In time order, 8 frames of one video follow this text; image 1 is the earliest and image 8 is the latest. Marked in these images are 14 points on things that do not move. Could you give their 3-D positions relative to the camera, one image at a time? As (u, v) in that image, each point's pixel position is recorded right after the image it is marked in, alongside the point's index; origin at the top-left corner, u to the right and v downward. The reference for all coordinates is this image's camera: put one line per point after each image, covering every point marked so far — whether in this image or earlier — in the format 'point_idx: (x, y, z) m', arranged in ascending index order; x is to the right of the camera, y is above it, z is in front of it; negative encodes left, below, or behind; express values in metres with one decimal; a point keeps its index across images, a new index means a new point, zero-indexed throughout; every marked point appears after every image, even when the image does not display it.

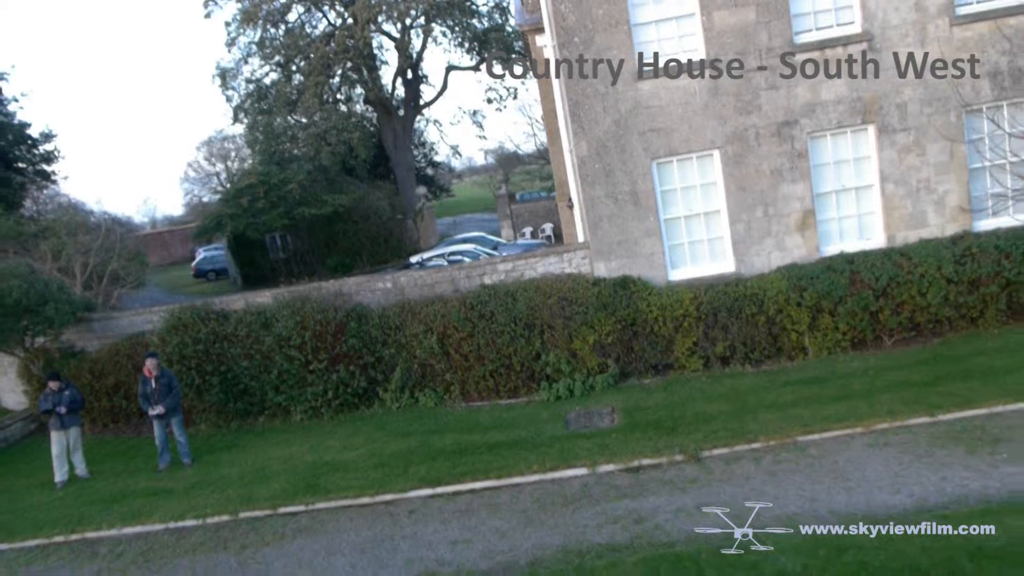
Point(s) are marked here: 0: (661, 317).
0: (+2.3, -0.5, +13.1) m
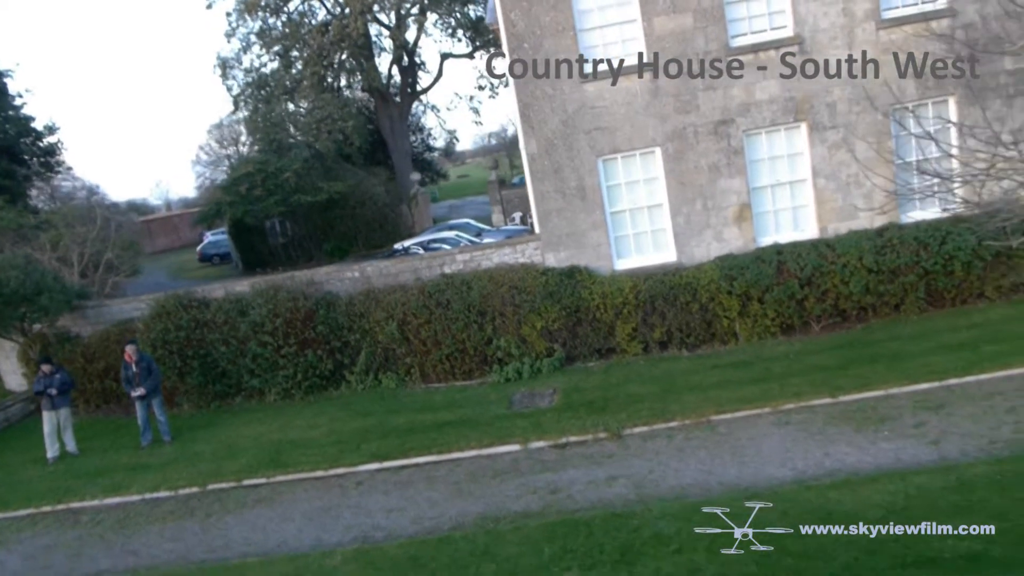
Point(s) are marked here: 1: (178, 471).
0: (+1.5, -0.3, +14.0) m
1: (-5.1, -2.8, +12.9) m
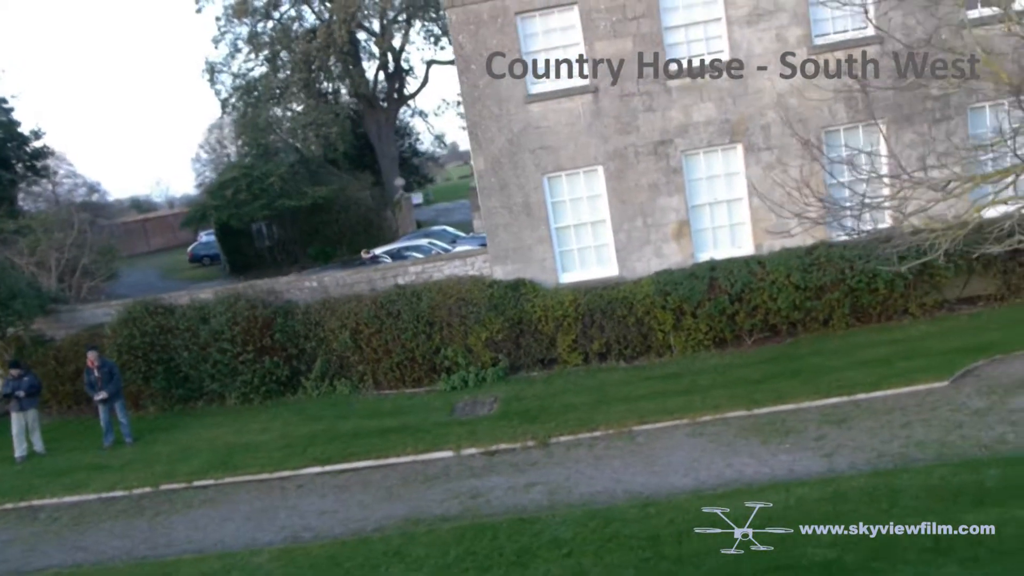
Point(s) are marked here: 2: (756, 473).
0: (+0.6, -0.5, +14.6) m
1: (-6.0, -2.9, +13.6) m
2: (+2.9, -2.2, +10.0) m
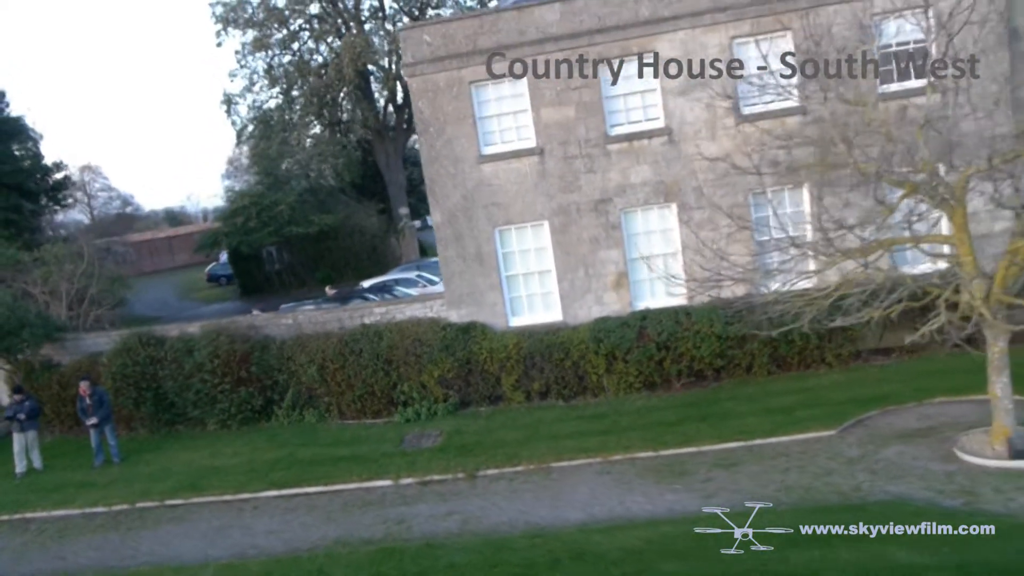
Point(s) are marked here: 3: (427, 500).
0: (-0.4, -1.3, +16.1) m
1: (-7.1, -3.6, +15.2) m
2: (+1.7, -2.9, +11.3) m
3: (-1.3, -3.2, +12.8) m
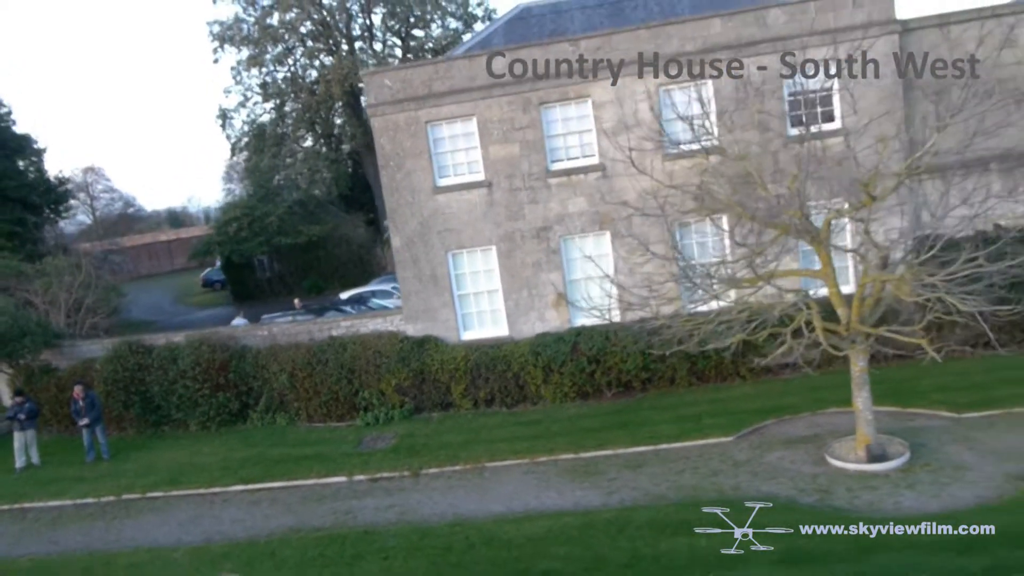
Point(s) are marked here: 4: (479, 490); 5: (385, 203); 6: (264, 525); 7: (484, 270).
0: (-1.5, -1.7, +17.9) m
1: (-8.2, -3.9, +17.0) m
2: (+0.6, -3.3, +13.1) m
3: (-2.4, -3.6, +14.7) m
4: (-0.5, -3.4, +14.1) m
5: (-2.7, +1.8, +18.3) m
6: (-4.1, -3.9, +14.0) m
7: (-0.6, +0.4, +18.5) m
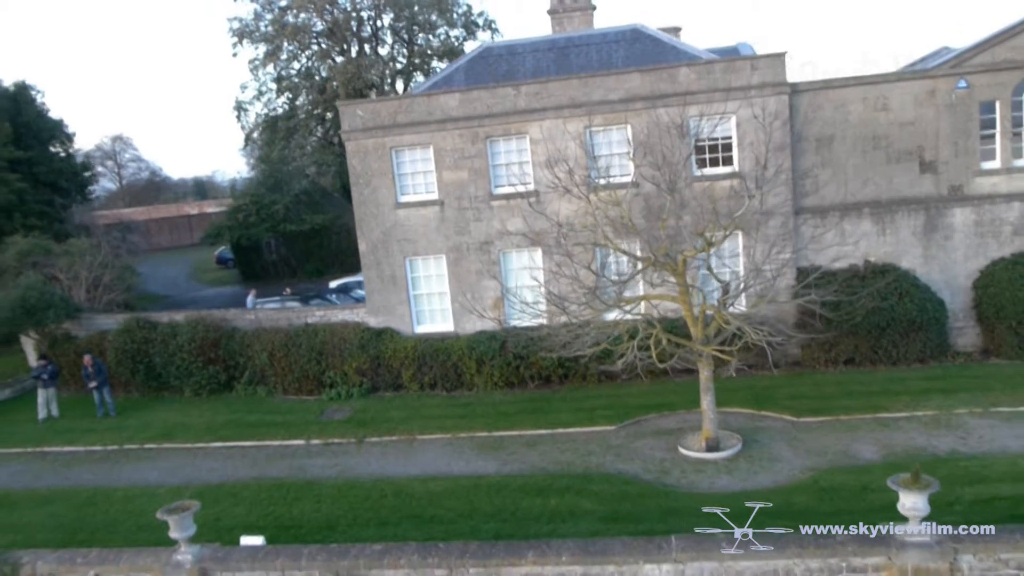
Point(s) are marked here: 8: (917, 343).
0: (-3.0, -1.7, +21.3) m
1: (-9.8, -3.6, +20.7) m
2: (-1.1, -3.5, +16.5) m
3: (-4.0, -3.6, +18.2) m
4: (-2.2, -3.5, +17.6) m
5: (-4.0, +1.9, +21.7) m
6: (-5.8, -3.9, +17.5) m
7: (-2.0, +0.3, +21.9) m
8: (+9.3, -1.2, +19.5) m
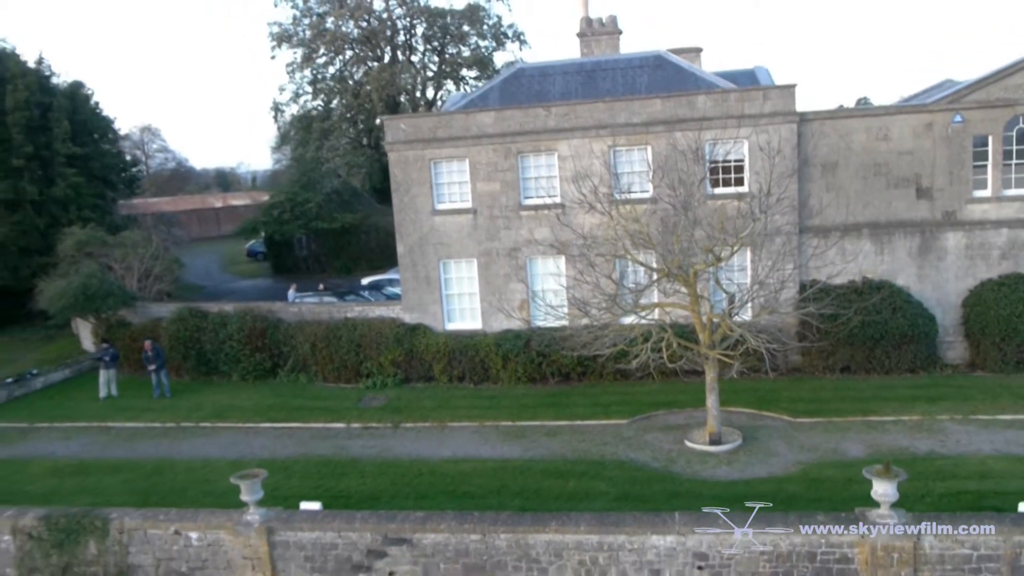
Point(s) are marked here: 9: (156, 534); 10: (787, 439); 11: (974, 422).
0: (-2.3, -1.7, +23.3) m
1: (-9.2, -3.4, +22.7) m
2: (-0.6, -3.6, +18.4) m
3: (-3.5, -3.6, +20.1) m
4: (-1.7, -3.5, +19.5) m
5: (-3.3, +1.9, +23.6) m
6: (-5.3, -3.8, +19.5) m
7: (-1.3, +0.3, +23.8) m
8: (+9.9, -1.6, +21.2) m
9: (-6.3, -4.3, +14.9) m
10: (+5.9, -3.2, +18.1) m
11: (+9.9, -2.9, +18.2) m
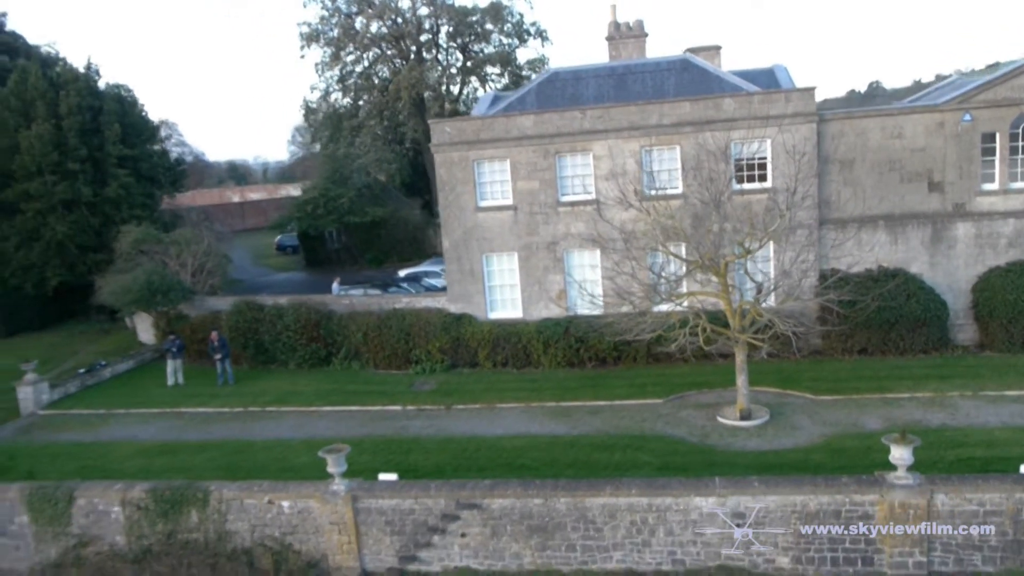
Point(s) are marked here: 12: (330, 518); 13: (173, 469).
0: (-1.2, -1.5, +25.1) m
1: (-8.1, -3.2, +24.6) m
2: (+0.5, -3.4, +20.2) m
3: (-2.4, -3.4, +22.0) m
4: (-0.6, -3.3, +21.3) m
5: (-2.2, +2.2, +25.4) m
6: (-4.1, -3.6, +21.4) m
7: (-0.1, +0.6, +25.6) m
8: (+11.0, -1.3, +22.8) m
9: (-5.2, -4.3, +16.8) m
10: (+7.0, -3.0, +19.8) m
11: (+11.0, -2.6, +19.8) m
12: (-3.5, -4.5, +16.4) m
13: (-7.8, -4.2, +19.6) m
